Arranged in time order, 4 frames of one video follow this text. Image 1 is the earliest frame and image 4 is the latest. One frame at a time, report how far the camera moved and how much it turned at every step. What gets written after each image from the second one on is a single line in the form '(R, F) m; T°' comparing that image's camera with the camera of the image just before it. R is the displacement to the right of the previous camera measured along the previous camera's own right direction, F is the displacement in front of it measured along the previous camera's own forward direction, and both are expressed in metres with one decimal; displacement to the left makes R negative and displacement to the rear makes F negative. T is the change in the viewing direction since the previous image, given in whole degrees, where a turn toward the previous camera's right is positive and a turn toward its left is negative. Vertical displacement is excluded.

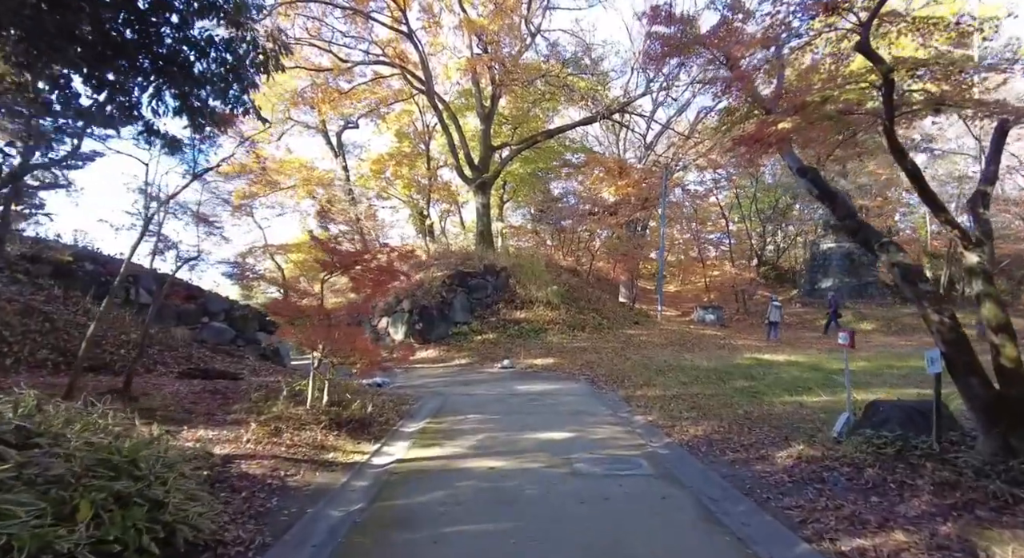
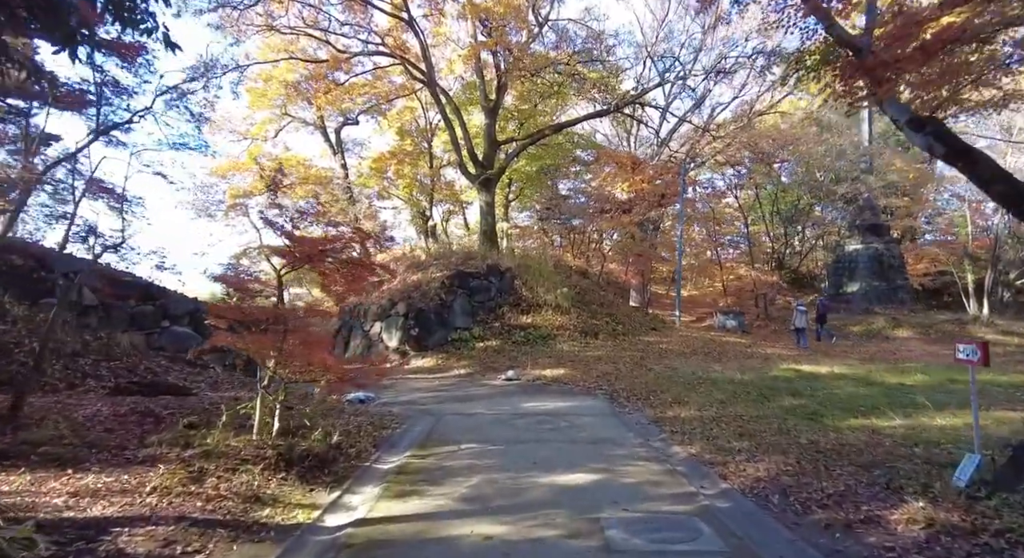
(0.0, +1.2) m; -1°
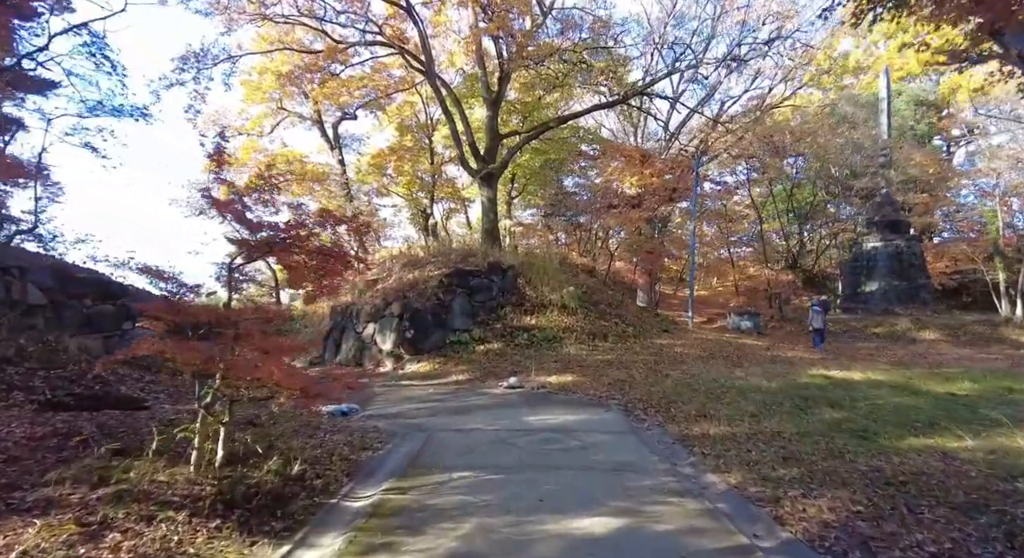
(0.0, +0.8) m; 0°
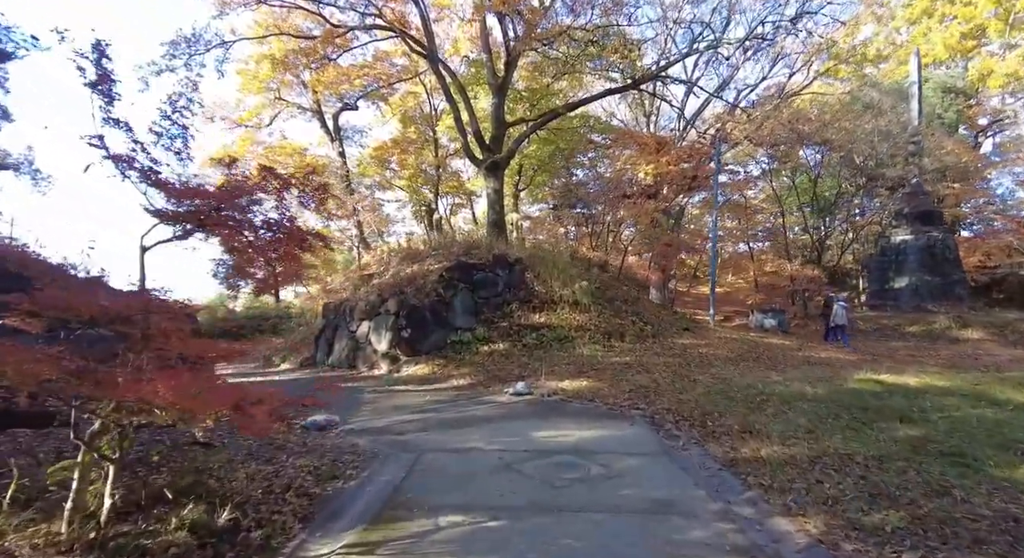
(0.0, +1.0) m; -1°
